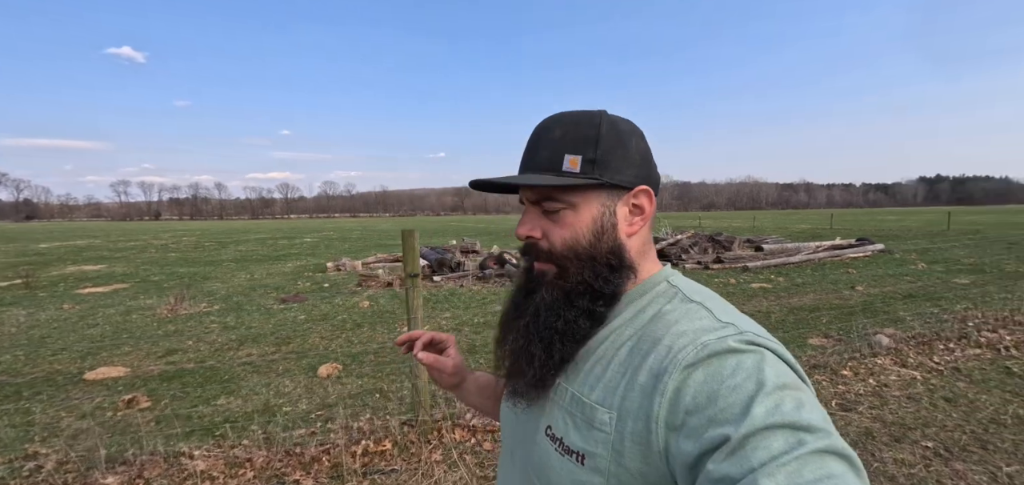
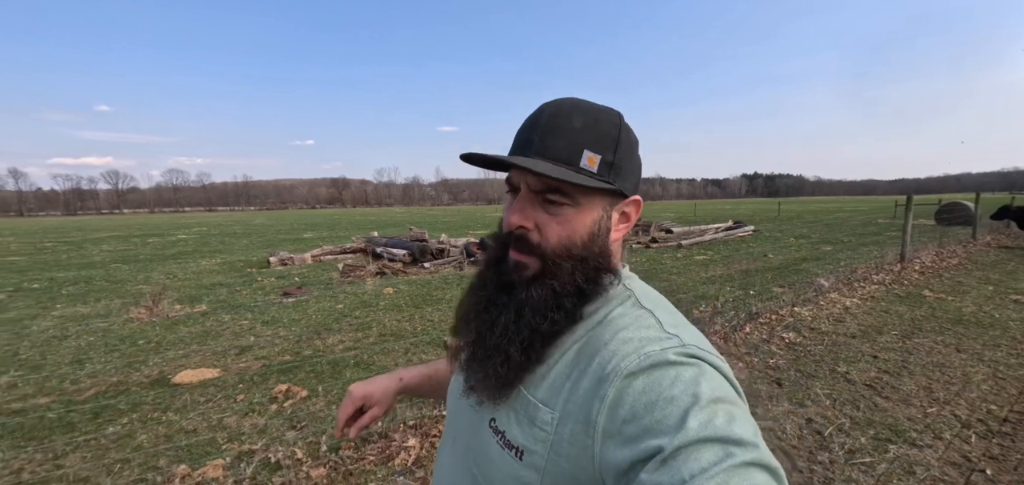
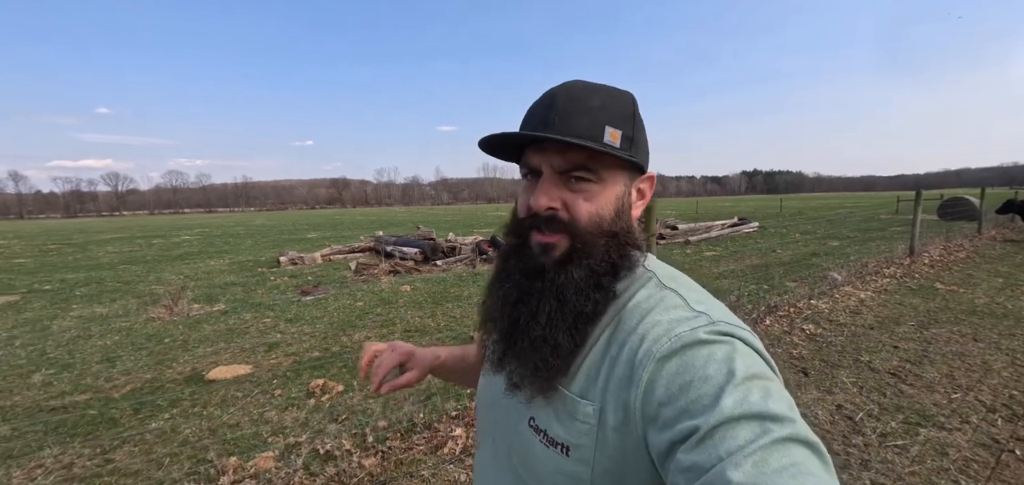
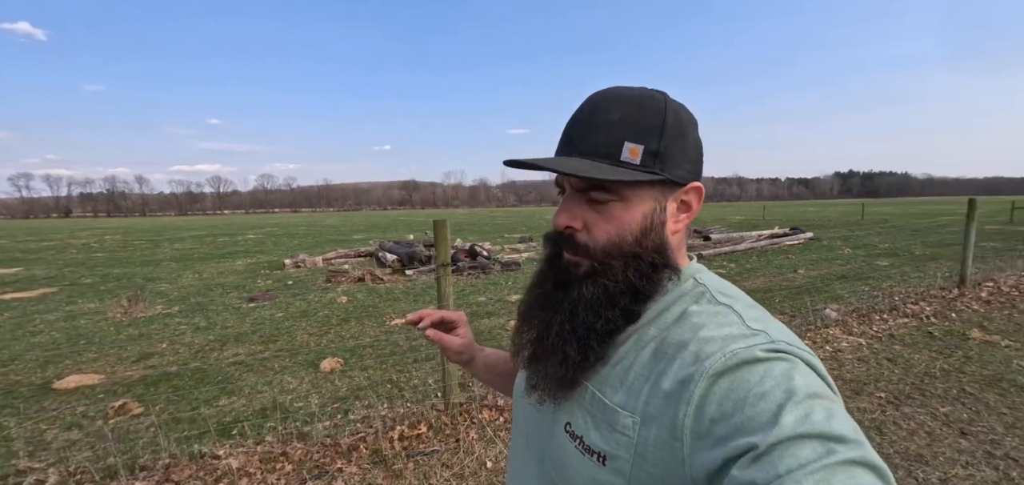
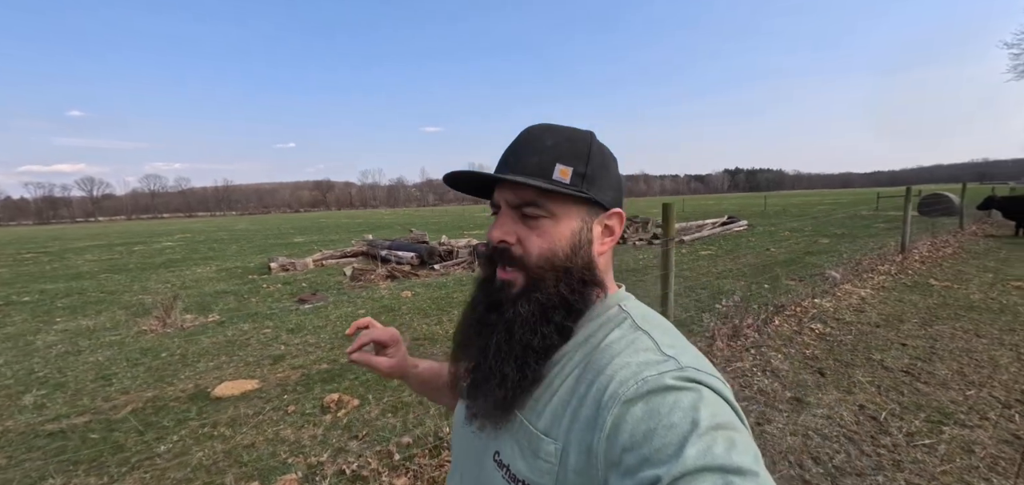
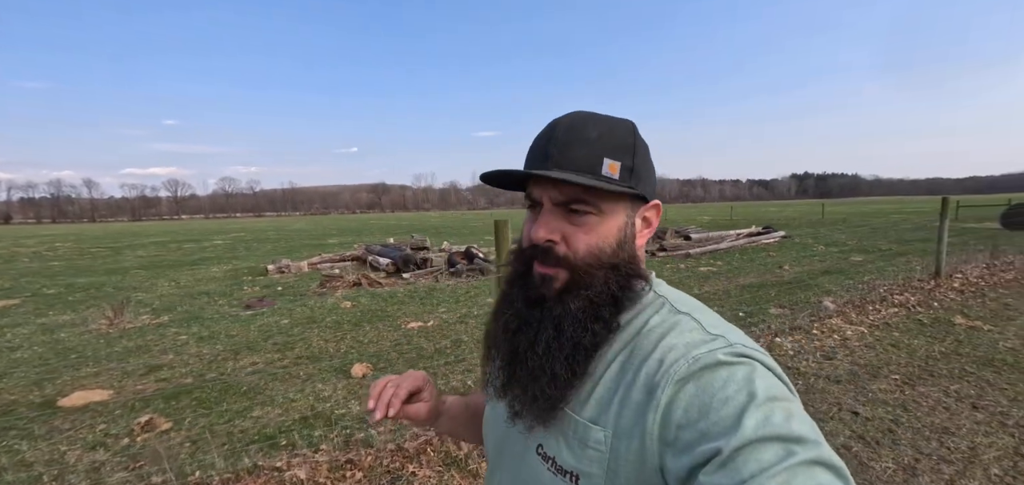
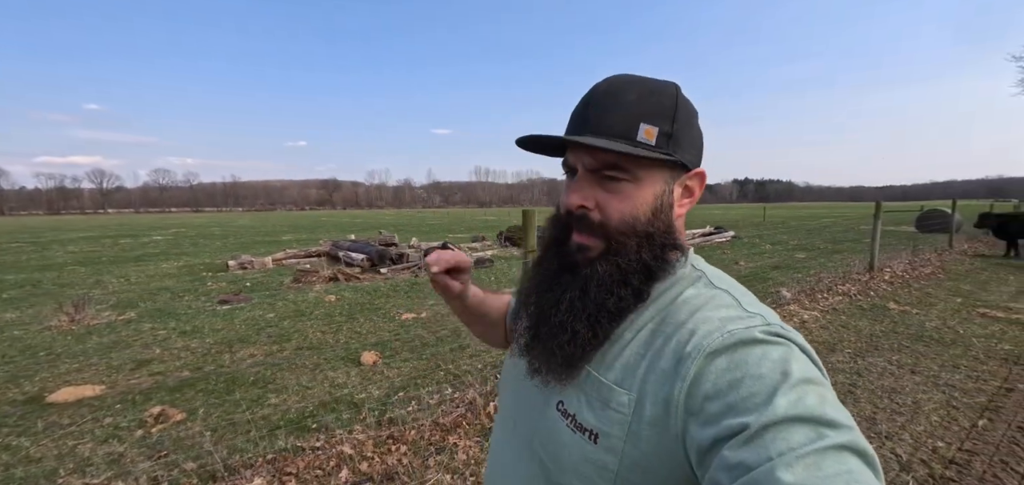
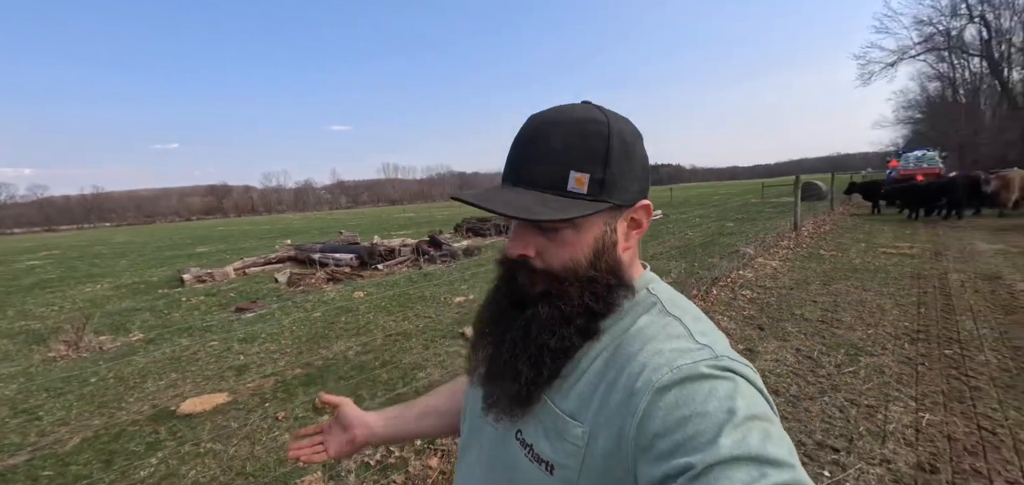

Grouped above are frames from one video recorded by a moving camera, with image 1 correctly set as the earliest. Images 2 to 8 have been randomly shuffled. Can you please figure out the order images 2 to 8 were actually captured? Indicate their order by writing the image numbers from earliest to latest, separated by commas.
4, 6, 7, 2, 3, 5, 8
